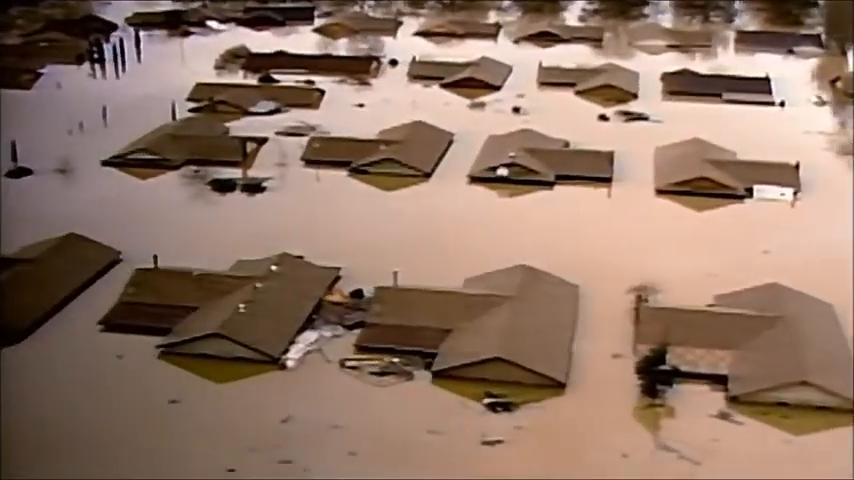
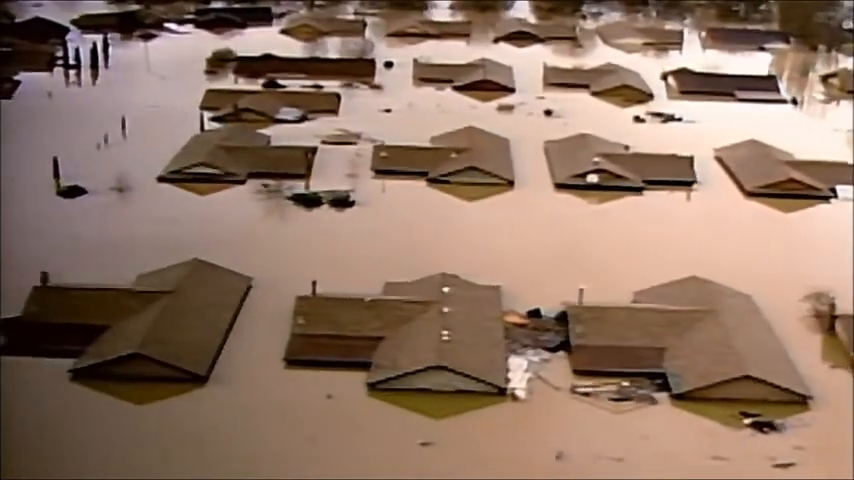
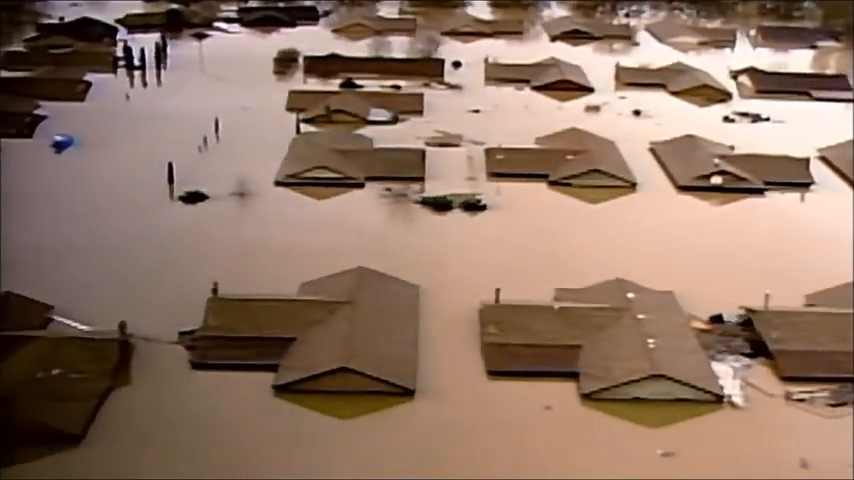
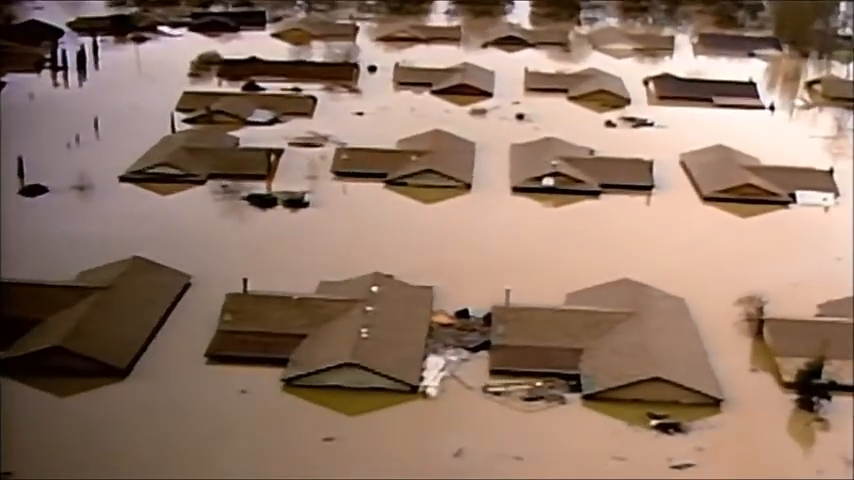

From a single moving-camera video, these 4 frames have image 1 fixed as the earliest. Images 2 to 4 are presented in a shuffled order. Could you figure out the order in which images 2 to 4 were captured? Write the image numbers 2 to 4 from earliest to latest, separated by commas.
4, 2, 3
